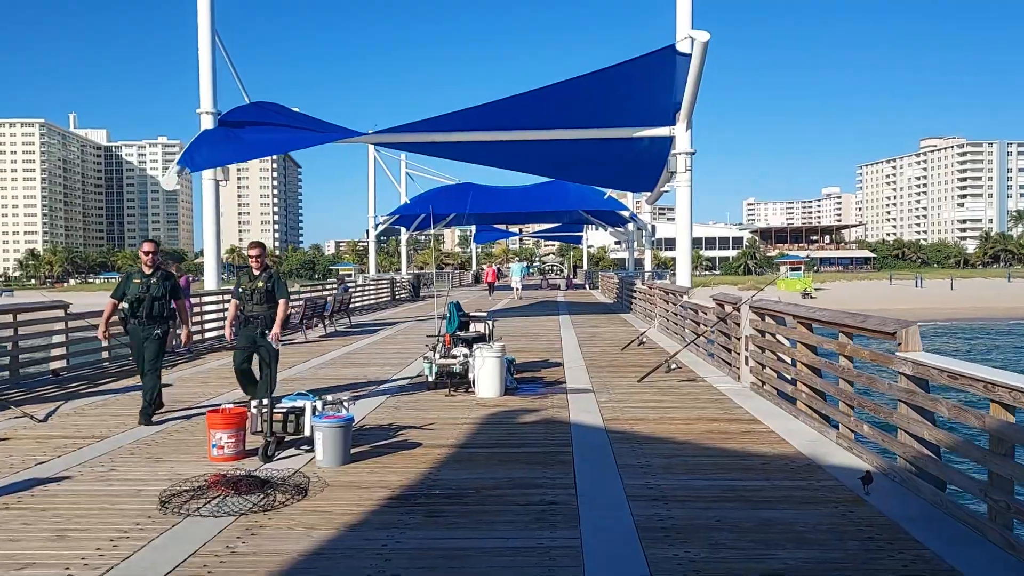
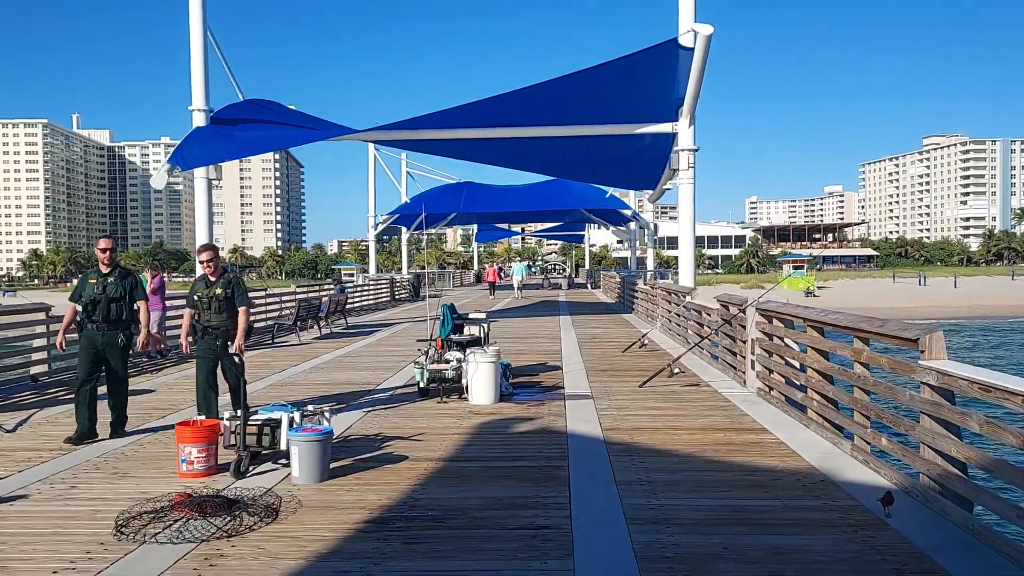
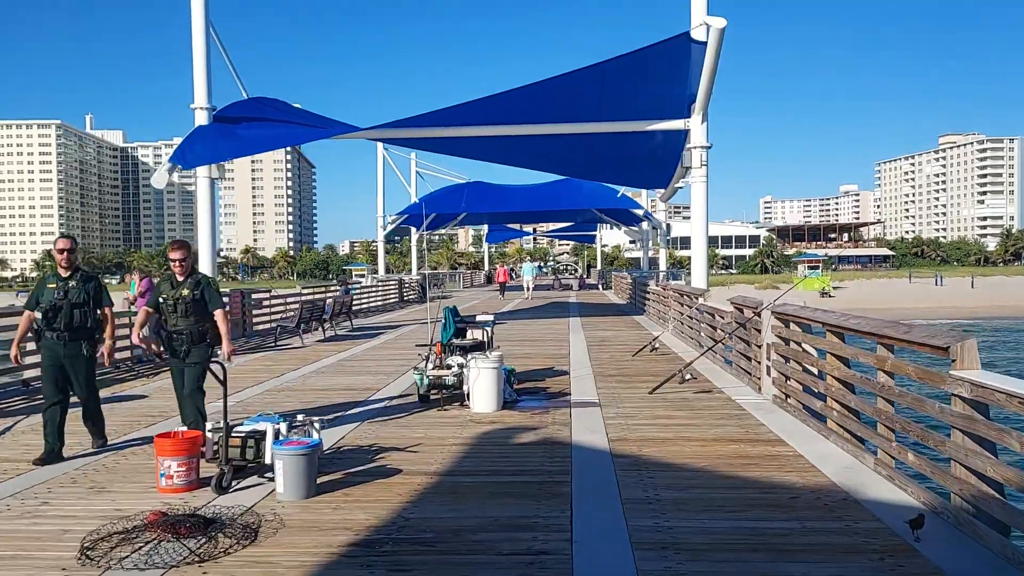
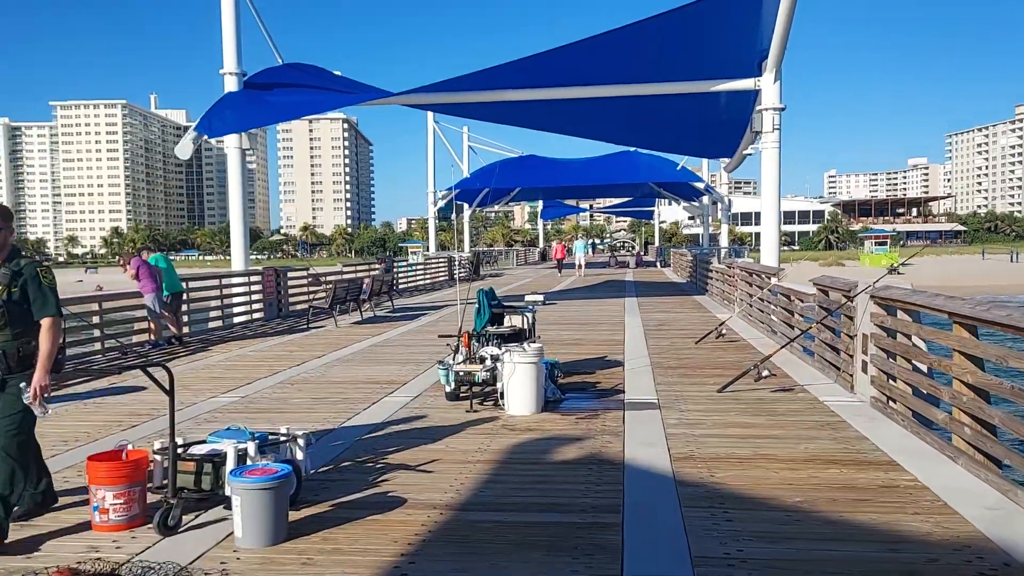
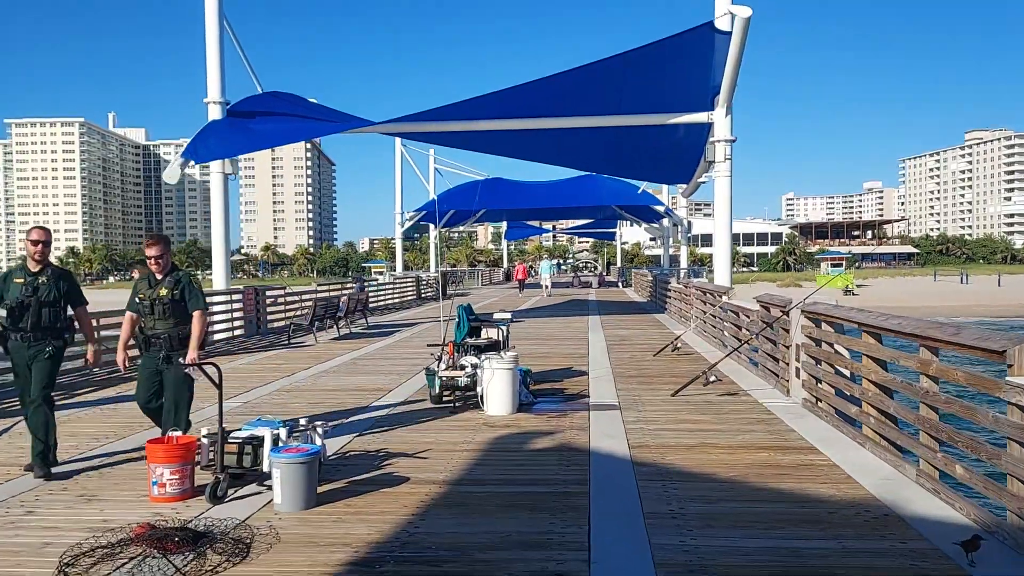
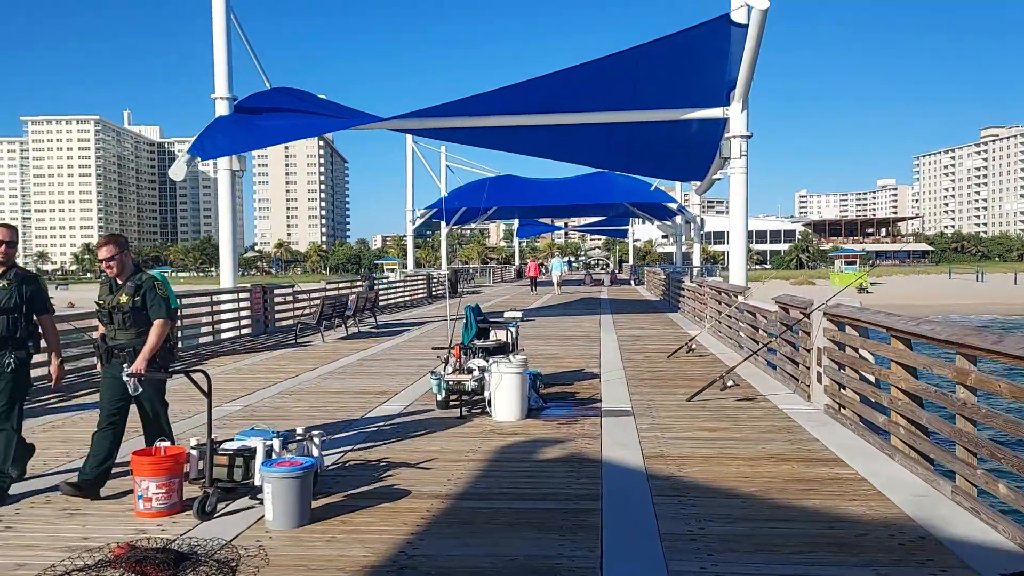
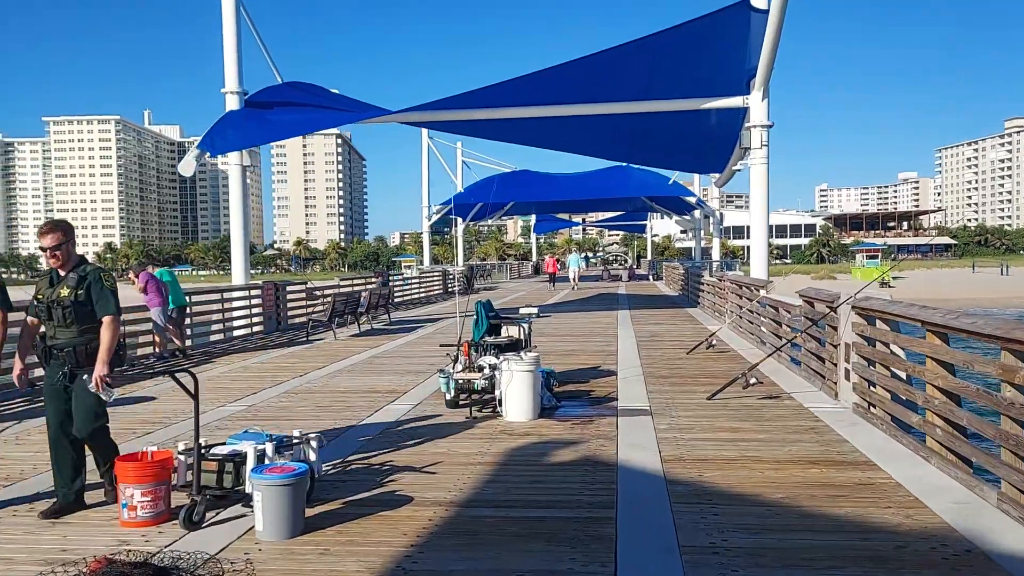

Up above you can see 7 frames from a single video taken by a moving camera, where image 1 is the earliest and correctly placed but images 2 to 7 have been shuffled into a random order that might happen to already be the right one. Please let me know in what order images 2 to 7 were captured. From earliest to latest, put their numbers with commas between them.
2, 3, 5, 6, 7, 4
